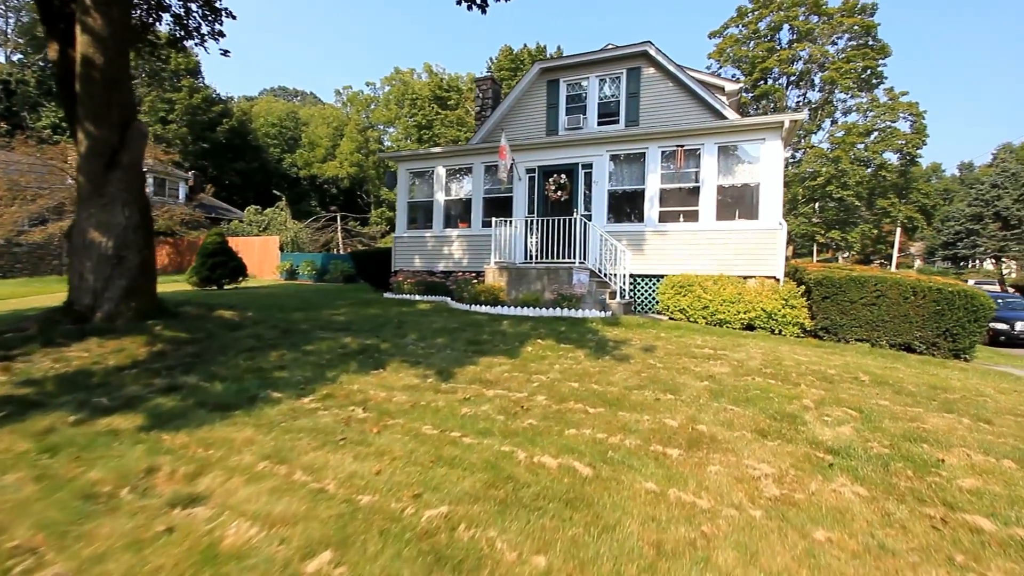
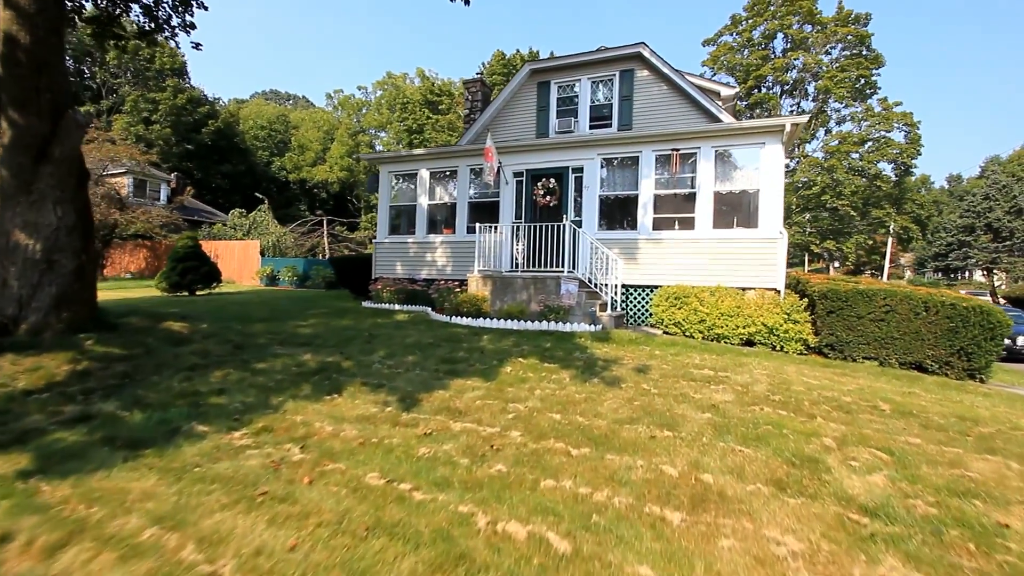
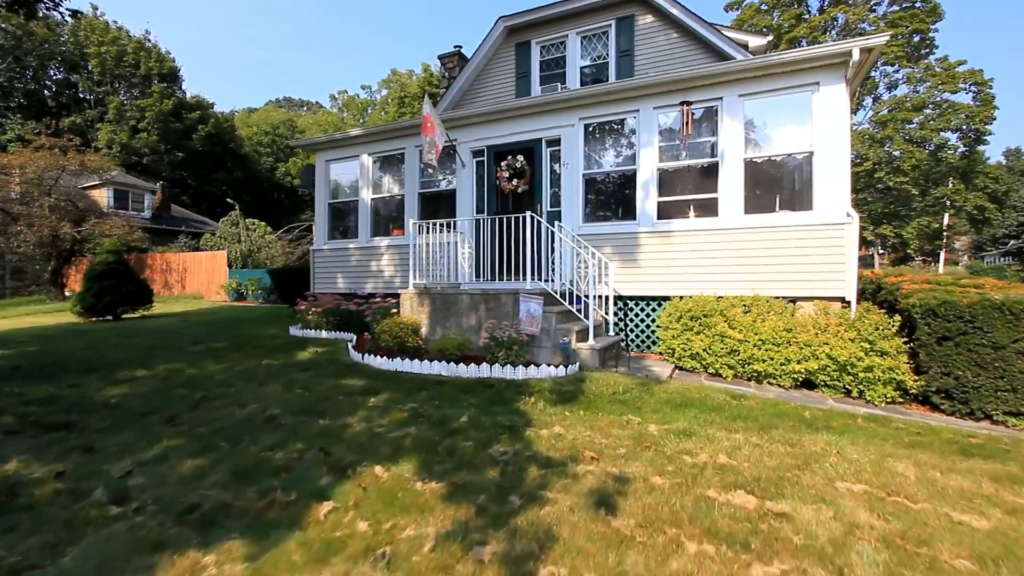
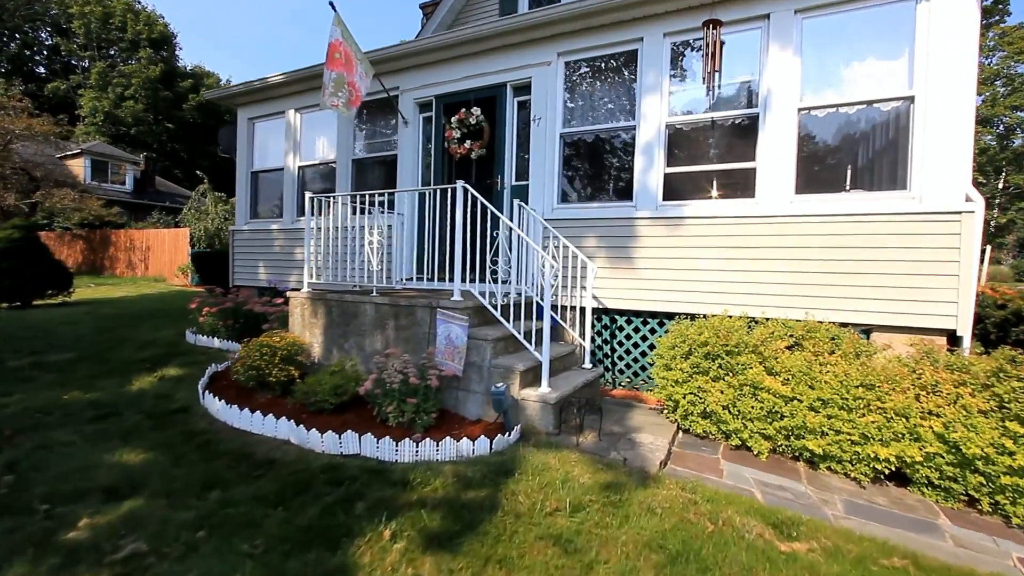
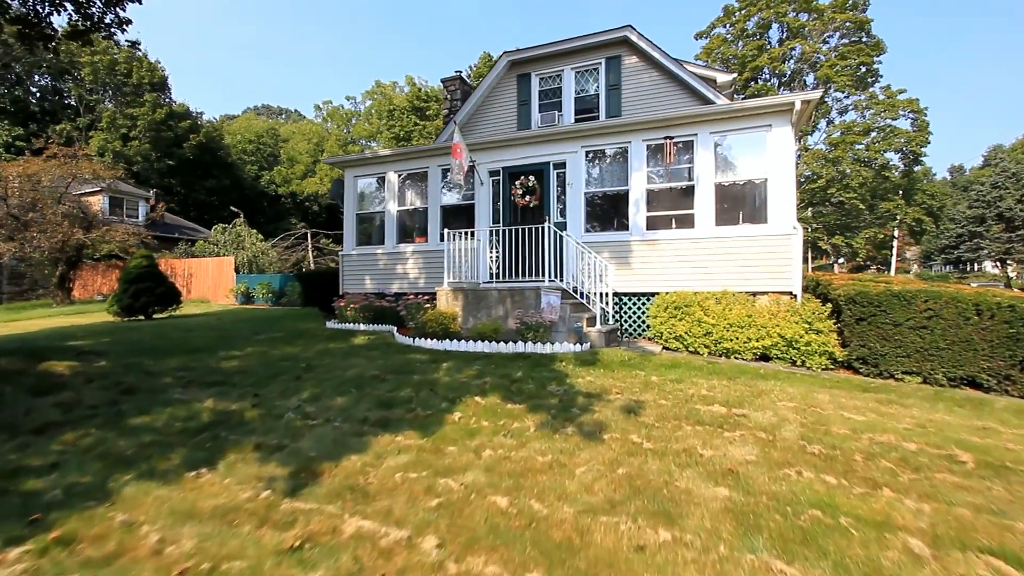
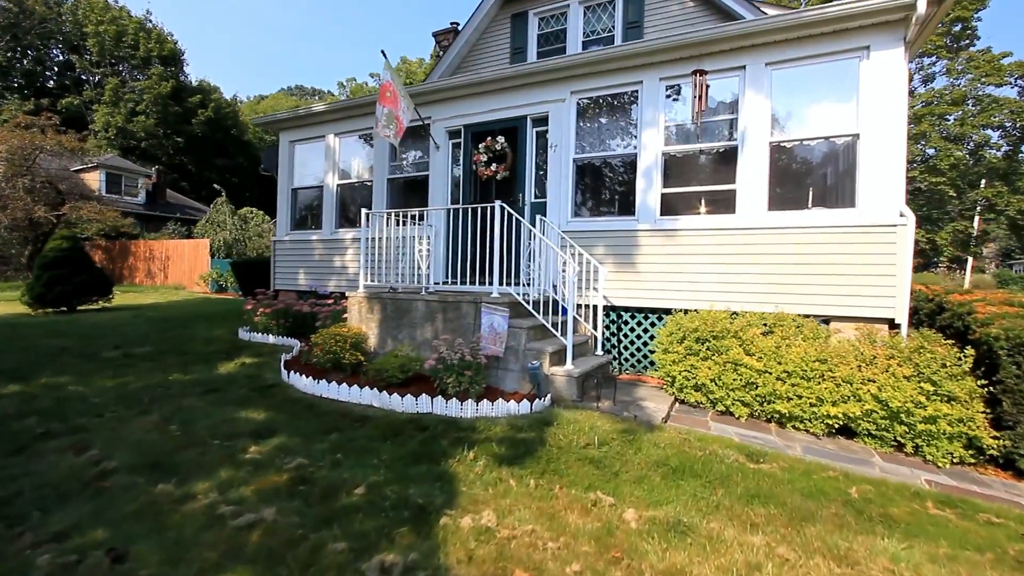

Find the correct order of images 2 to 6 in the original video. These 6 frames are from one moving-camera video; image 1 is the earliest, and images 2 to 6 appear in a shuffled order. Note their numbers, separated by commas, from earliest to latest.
2, 5, 3, 6, 4
